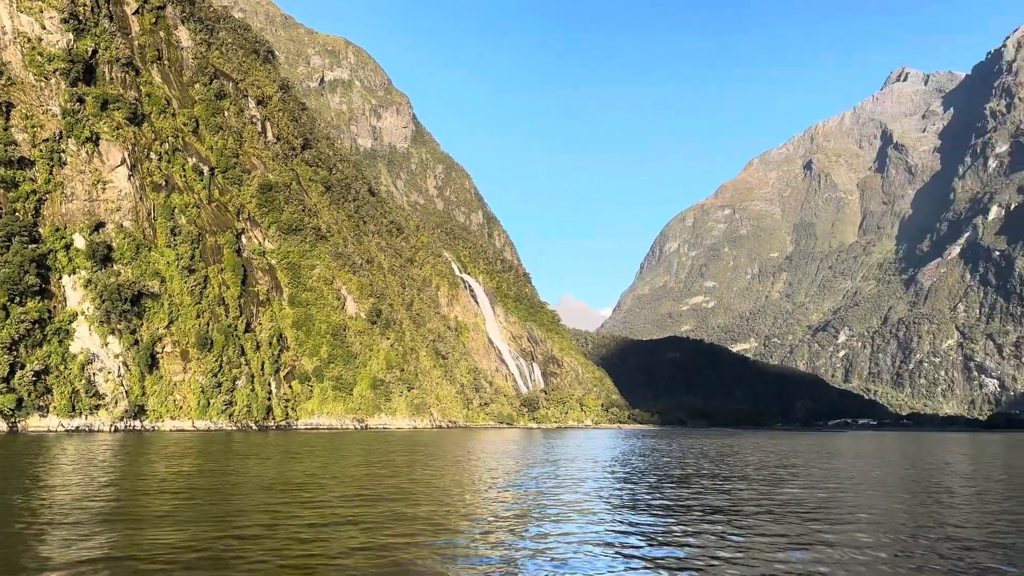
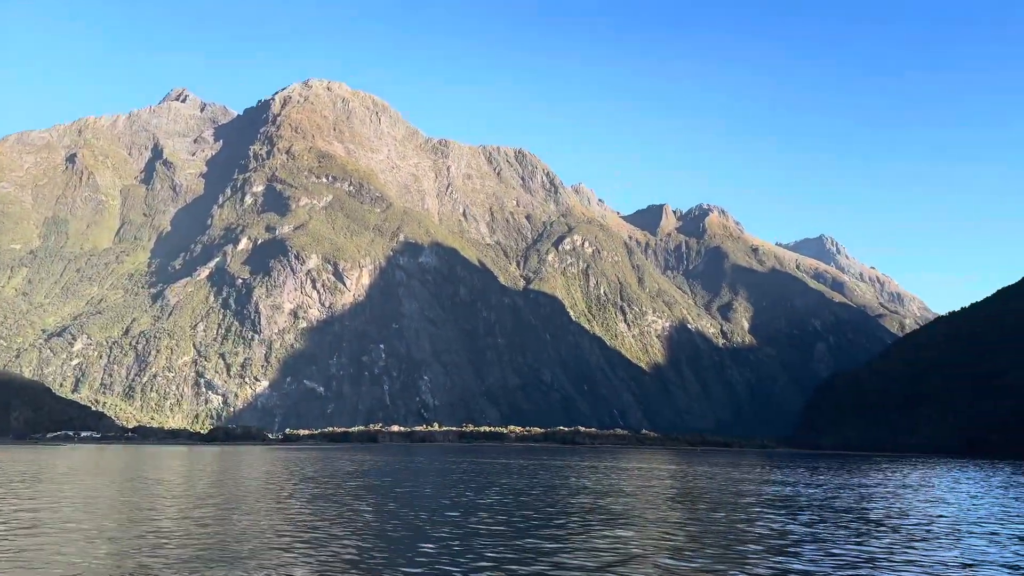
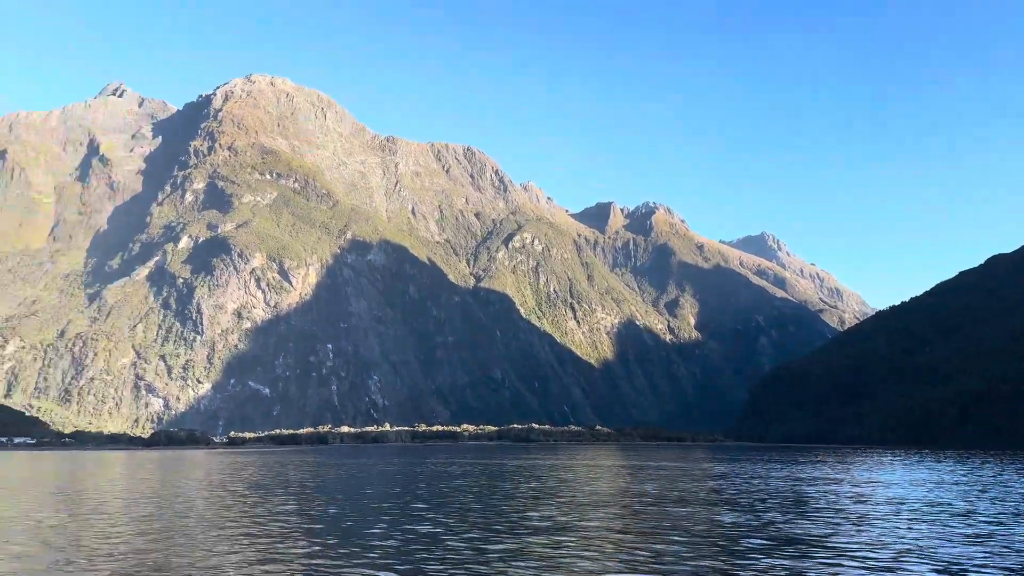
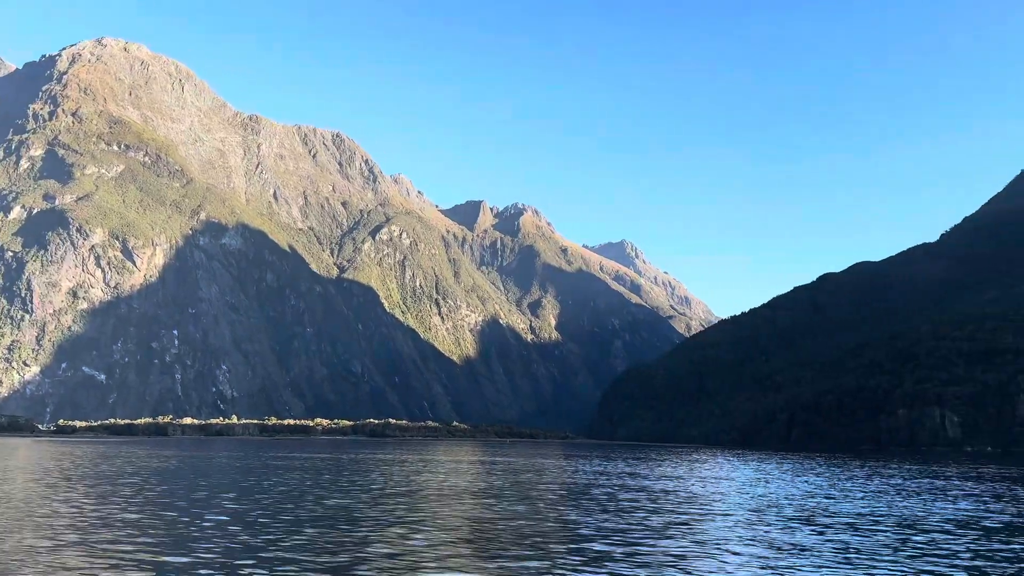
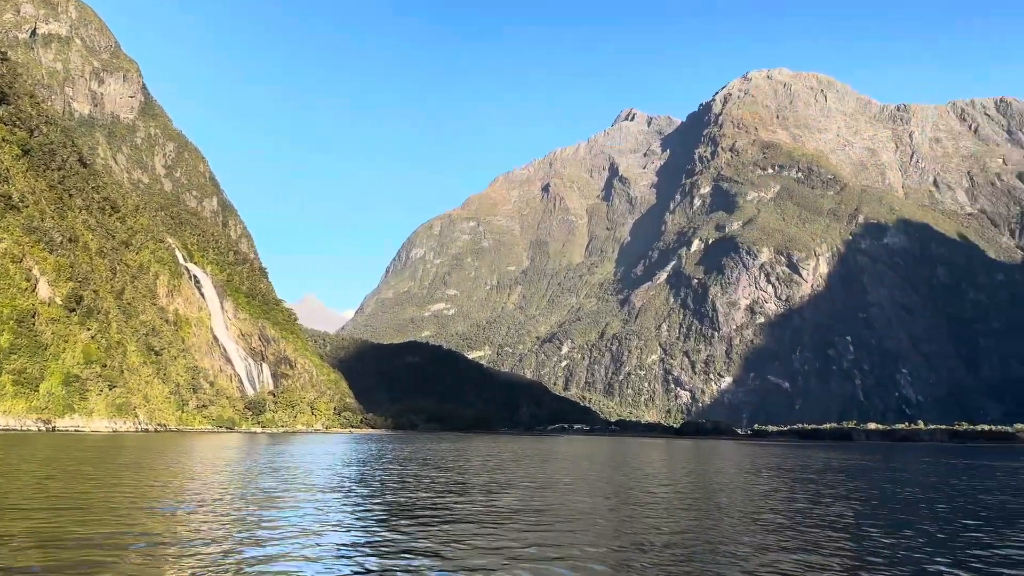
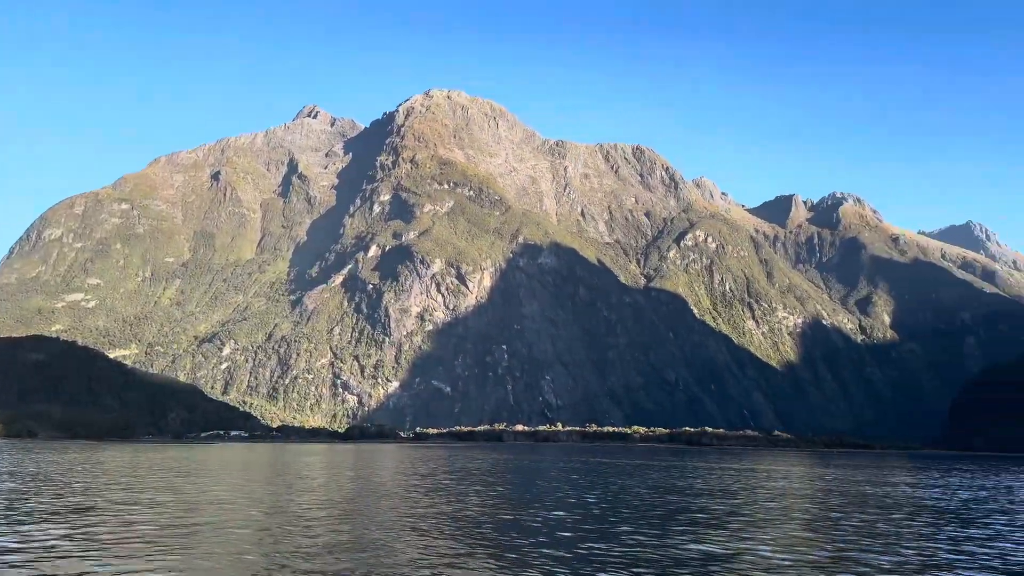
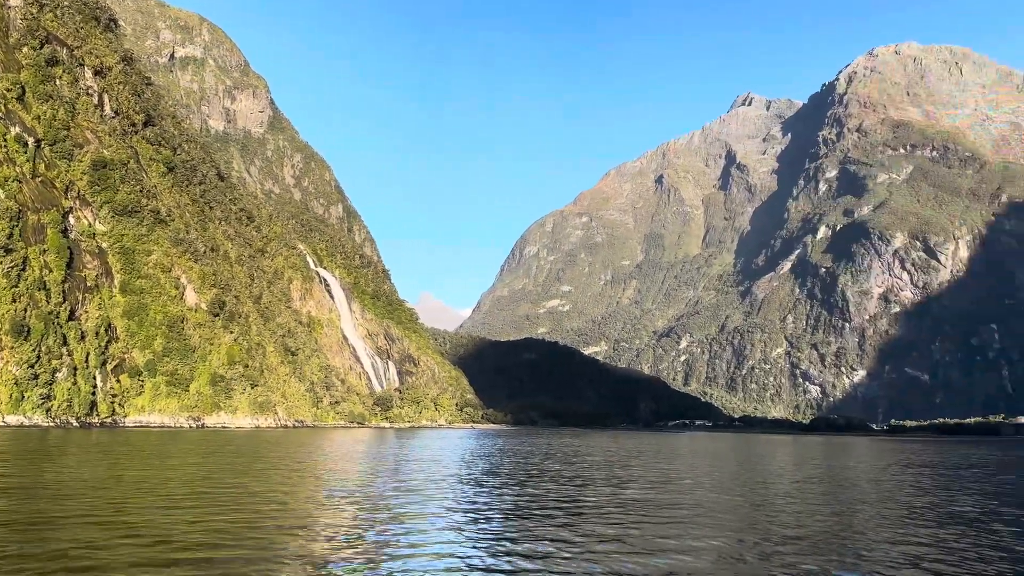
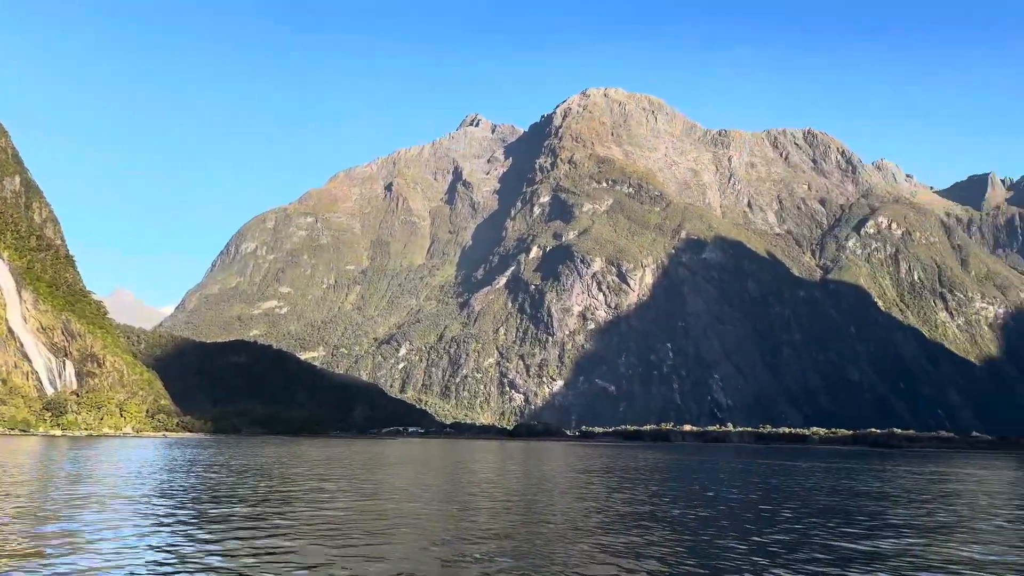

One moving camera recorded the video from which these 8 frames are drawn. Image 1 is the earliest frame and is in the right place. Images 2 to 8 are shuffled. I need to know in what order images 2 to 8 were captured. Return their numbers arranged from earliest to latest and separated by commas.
7, 5, 8, 6, 2, 4, 3
